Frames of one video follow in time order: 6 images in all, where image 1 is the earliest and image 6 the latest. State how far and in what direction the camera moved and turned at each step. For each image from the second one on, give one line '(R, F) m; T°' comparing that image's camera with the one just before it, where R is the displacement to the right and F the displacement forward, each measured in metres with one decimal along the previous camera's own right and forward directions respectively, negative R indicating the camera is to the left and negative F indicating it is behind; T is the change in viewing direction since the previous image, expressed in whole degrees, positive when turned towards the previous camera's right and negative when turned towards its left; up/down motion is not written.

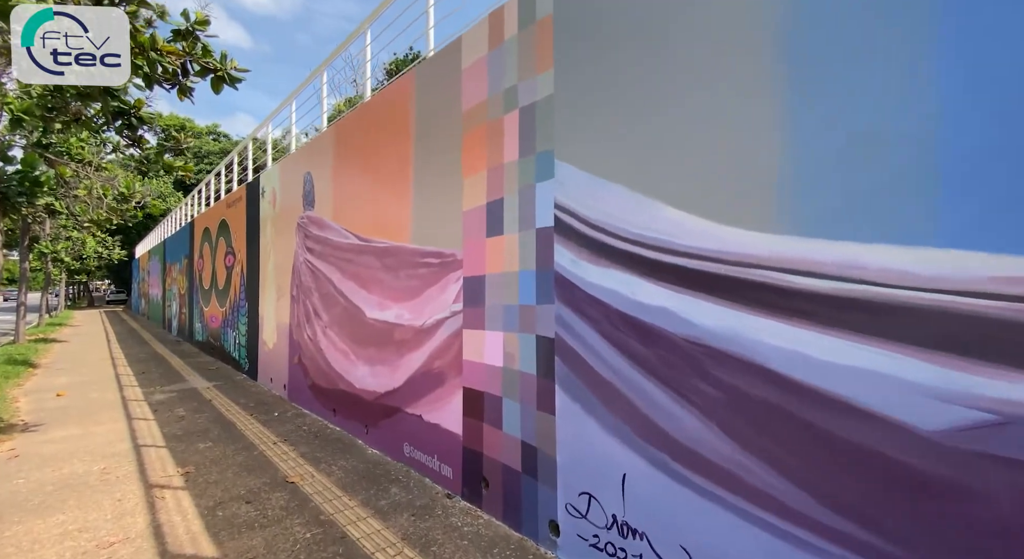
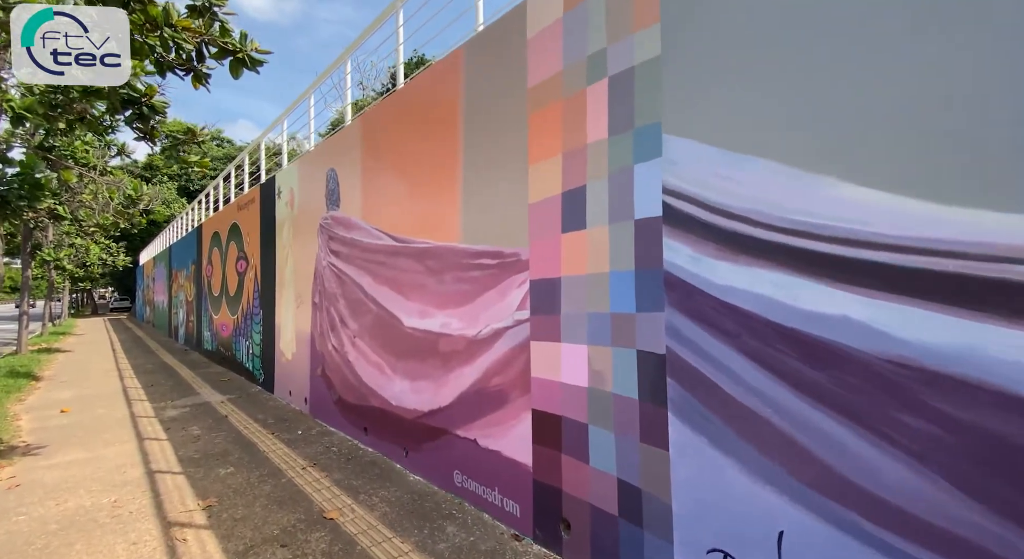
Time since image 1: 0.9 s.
(-0.5, +0.5) m; 0°
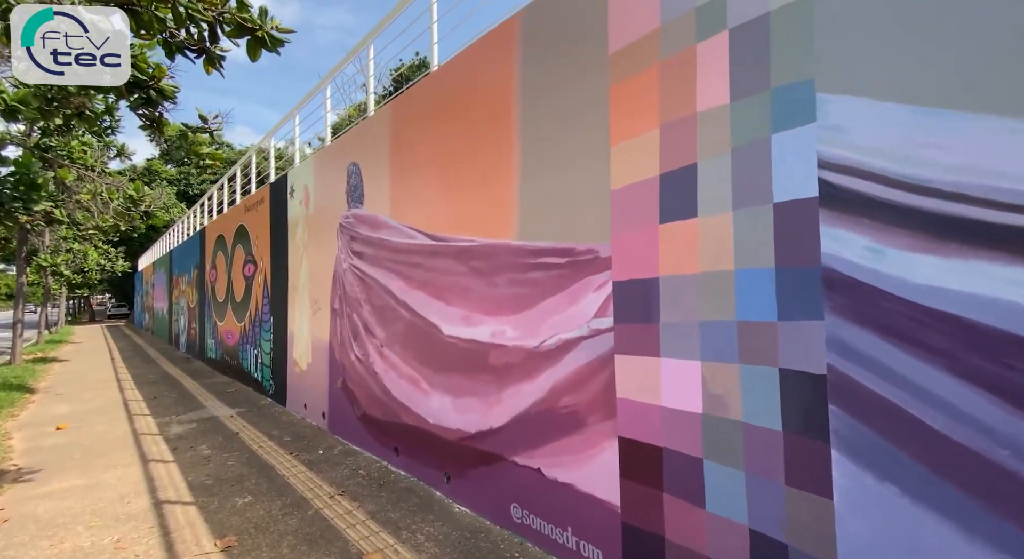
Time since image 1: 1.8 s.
(-0.4, +0.5) m; 0°
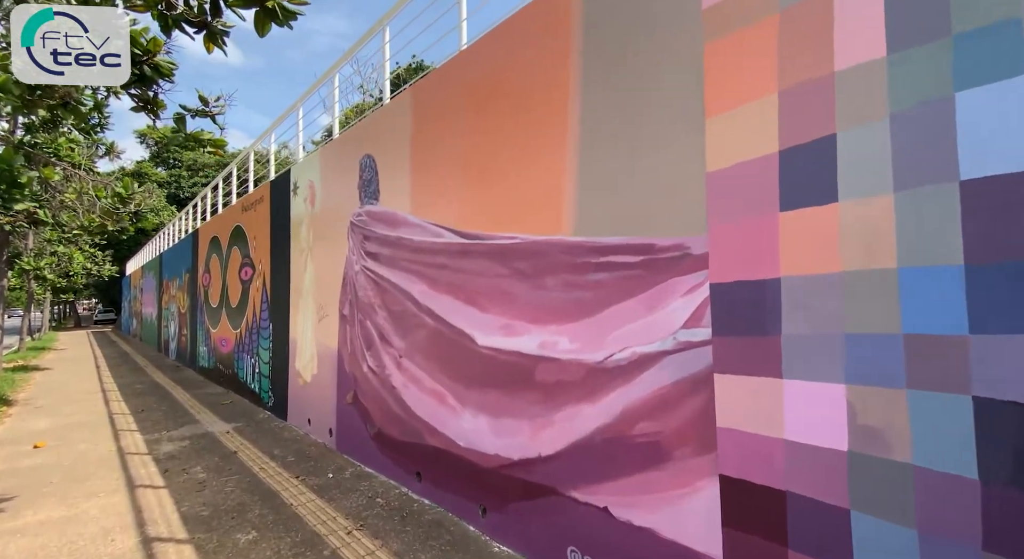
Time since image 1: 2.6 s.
(-0.4, +0.5) m; +1°
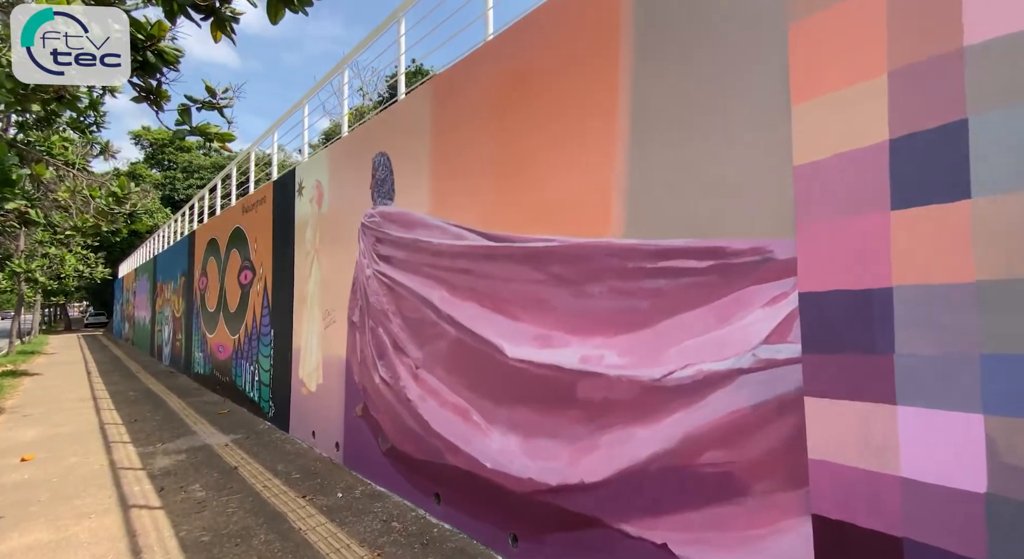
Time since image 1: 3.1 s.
(-0.2, +0.3) m; +1°
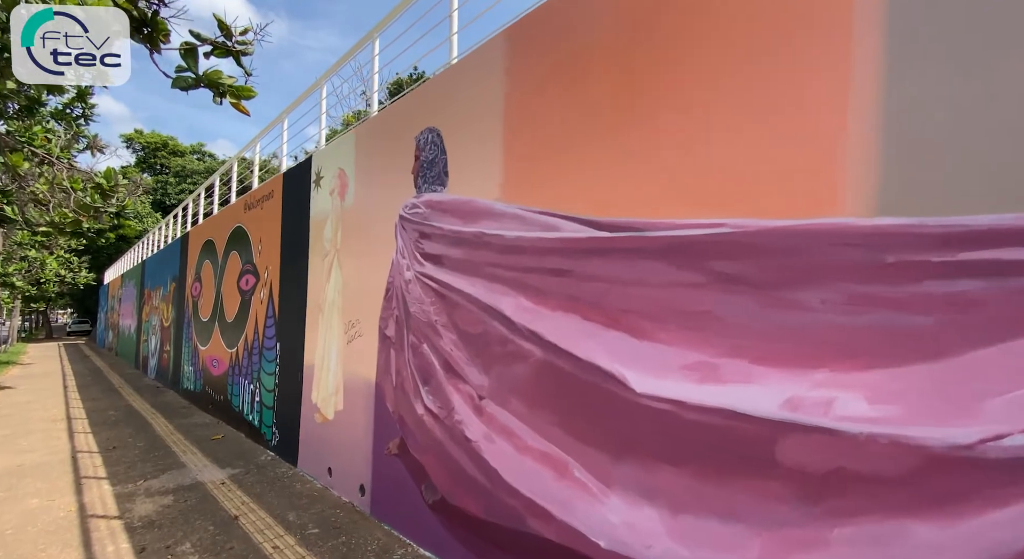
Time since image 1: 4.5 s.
(-0.6, +0.9) m; +1°
